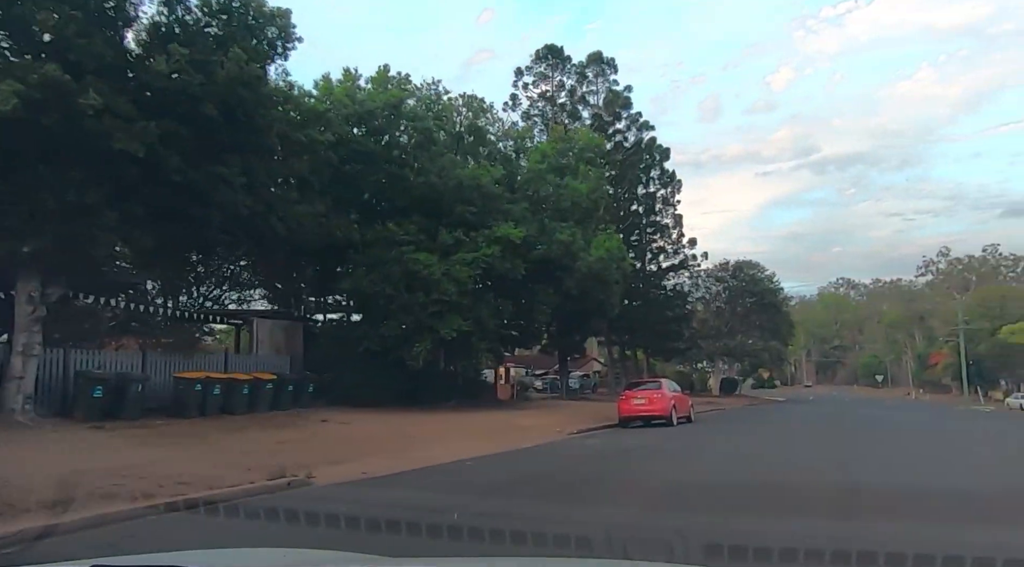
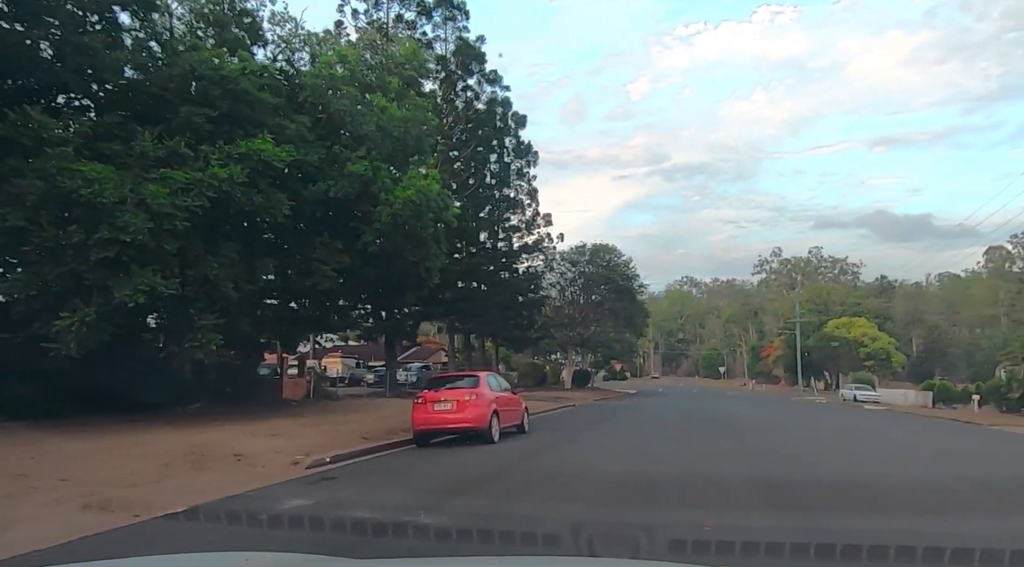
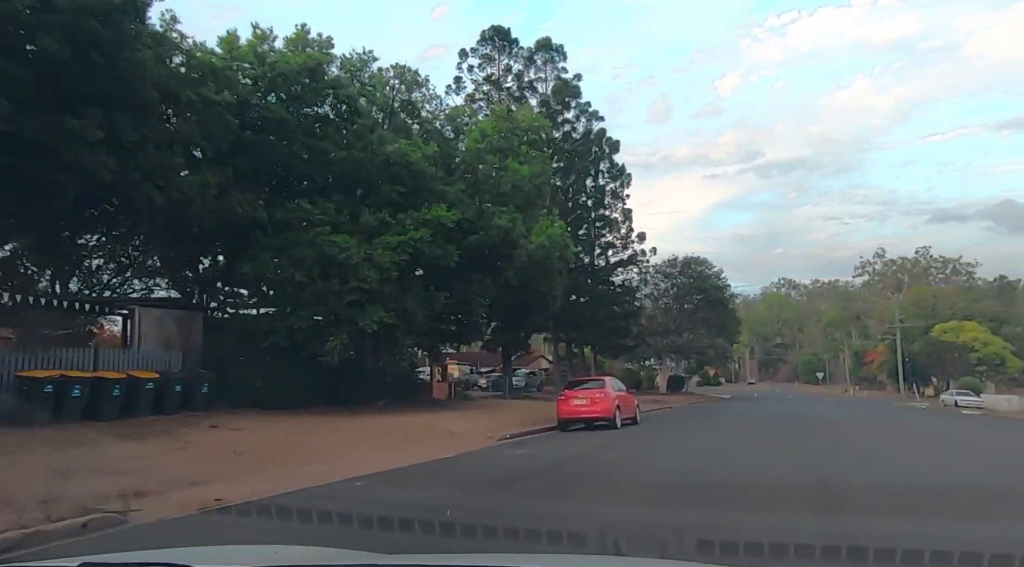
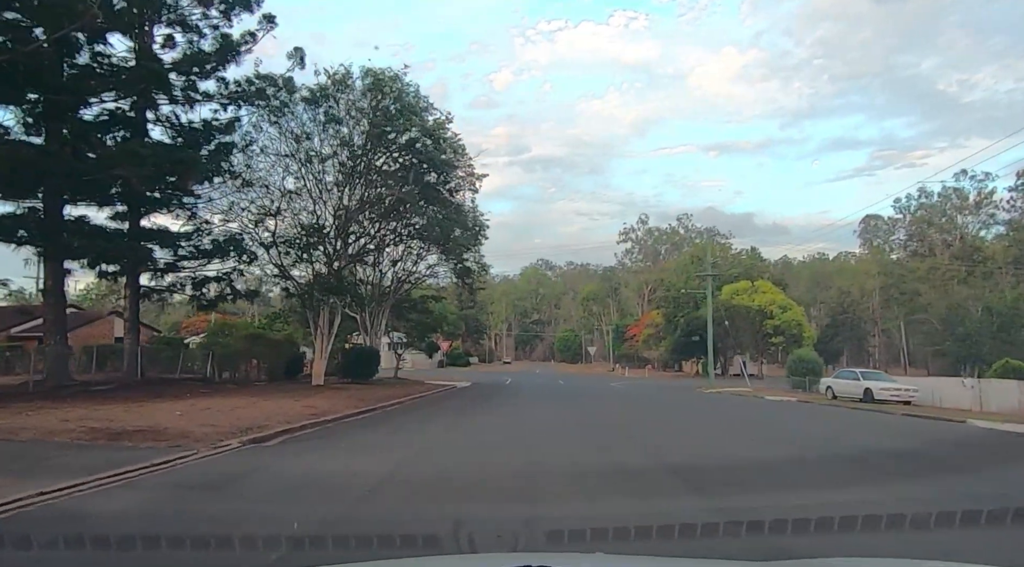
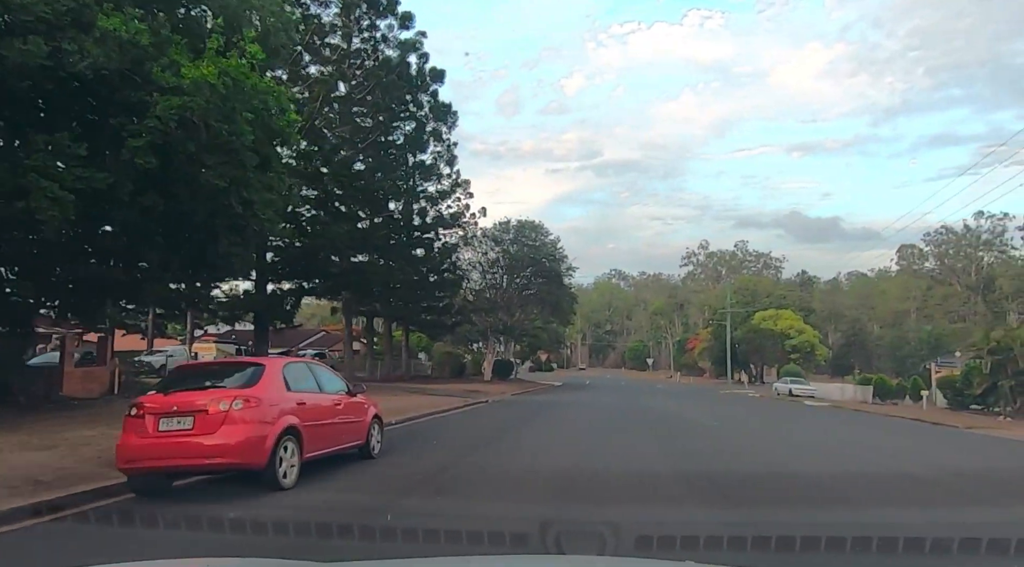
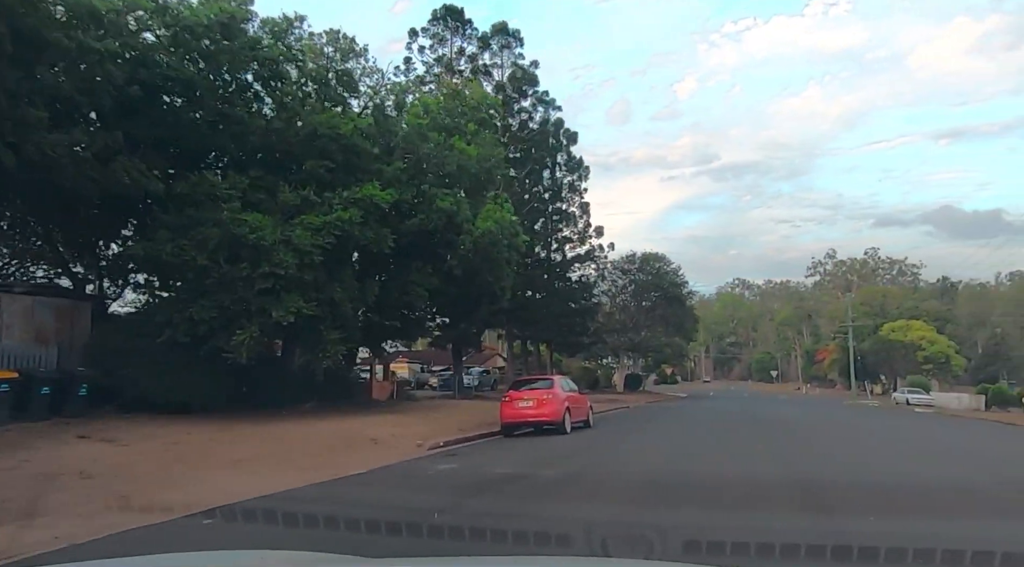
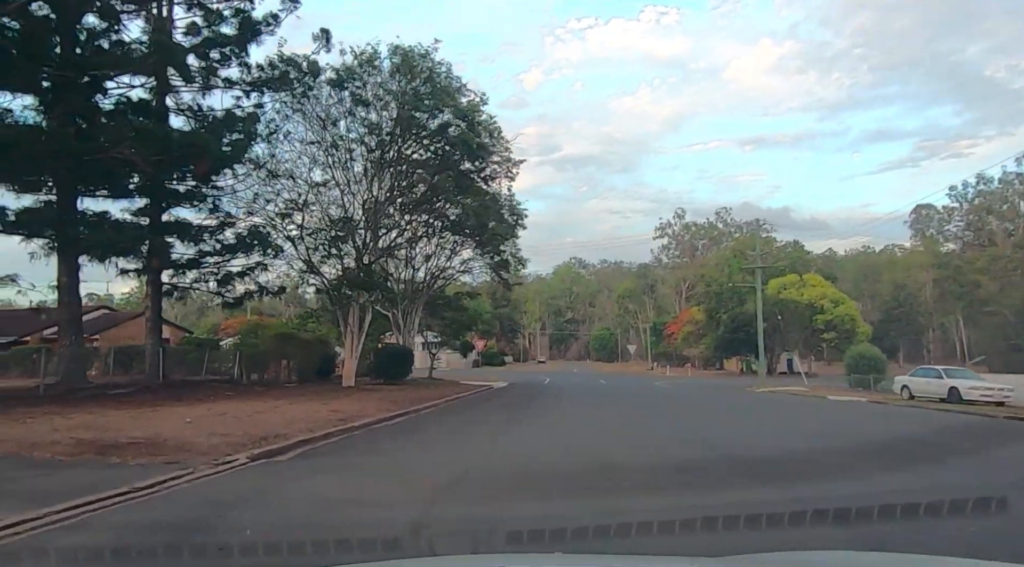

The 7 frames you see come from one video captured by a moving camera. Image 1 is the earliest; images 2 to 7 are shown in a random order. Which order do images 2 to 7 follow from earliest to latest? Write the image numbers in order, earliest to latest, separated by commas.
3, 6, 2, 5, 4, 7
